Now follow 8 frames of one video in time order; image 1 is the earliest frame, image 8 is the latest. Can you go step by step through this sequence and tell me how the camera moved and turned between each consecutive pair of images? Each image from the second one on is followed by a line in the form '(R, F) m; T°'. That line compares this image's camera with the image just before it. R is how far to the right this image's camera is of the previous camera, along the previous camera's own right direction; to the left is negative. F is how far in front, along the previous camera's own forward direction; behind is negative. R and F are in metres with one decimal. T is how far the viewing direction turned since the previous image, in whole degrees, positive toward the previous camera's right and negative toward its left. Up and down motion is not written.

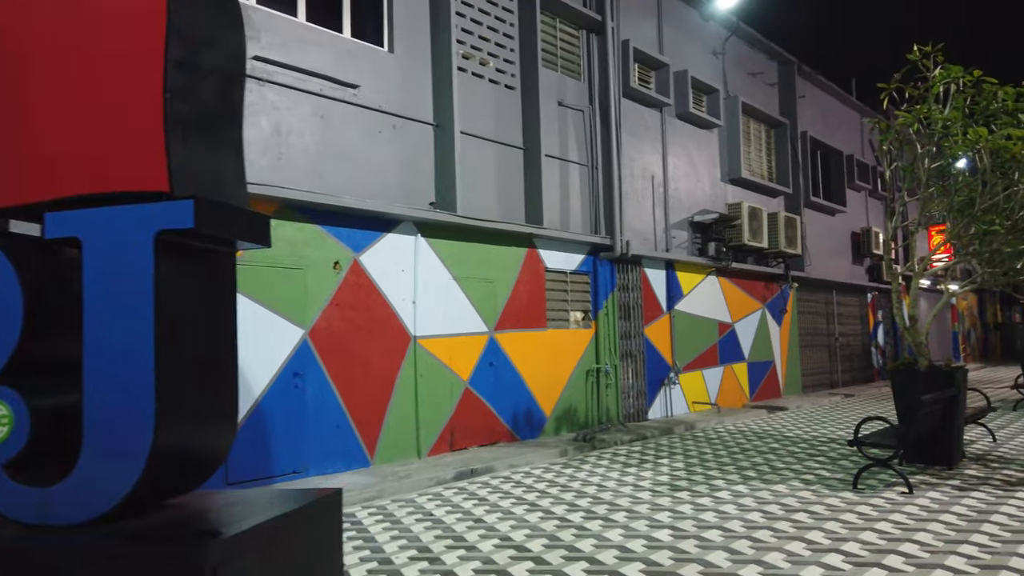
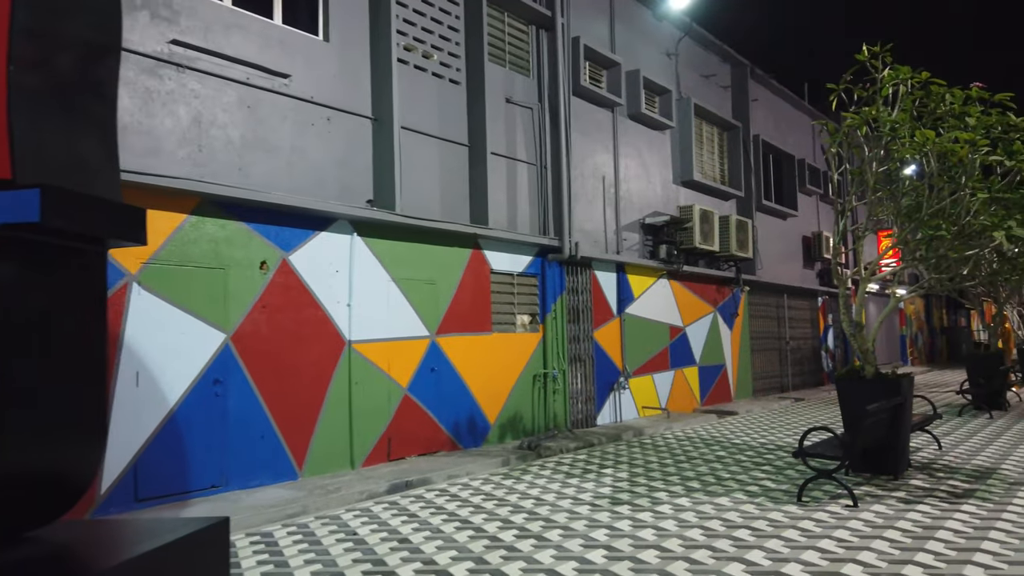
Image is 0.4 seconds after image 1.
(+0.2, +0.4) m; +3°
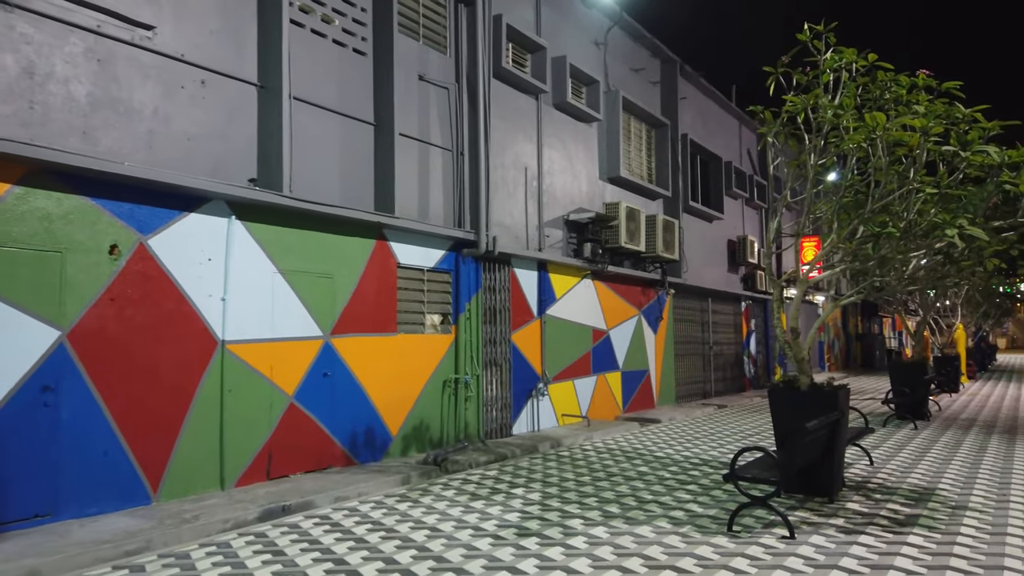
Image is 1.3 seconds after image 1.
(+0.3, +1.0) m; +5°
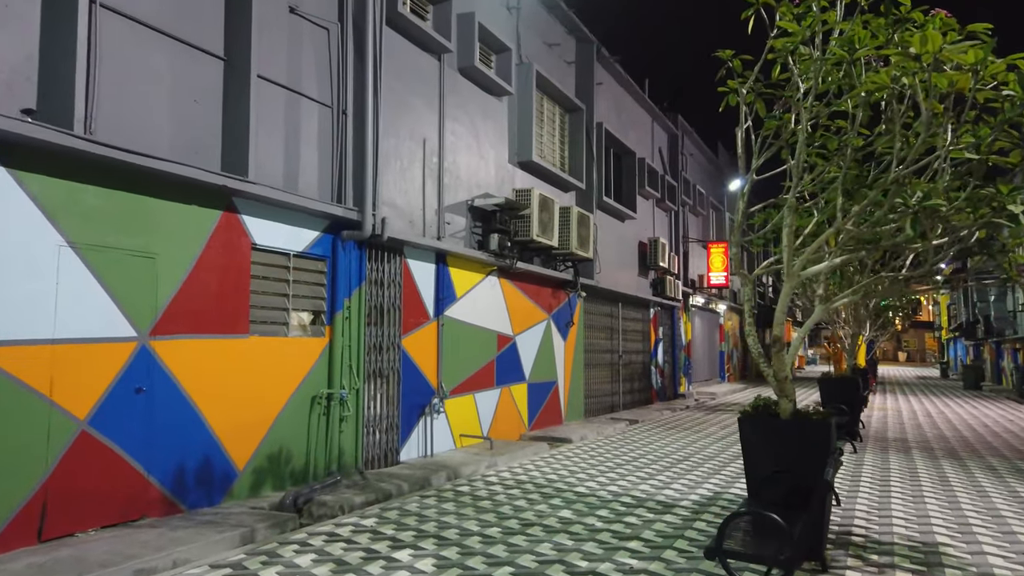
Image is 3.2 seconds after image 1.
(0.0, +2.0) m; +8°
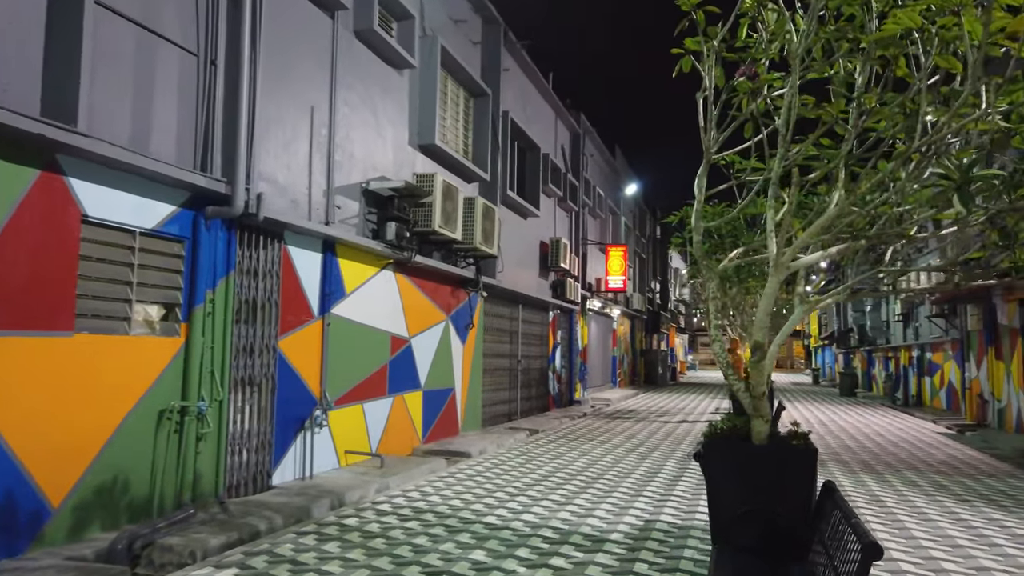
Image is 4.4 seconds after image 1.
(-0.1, +1.2) m; +9°
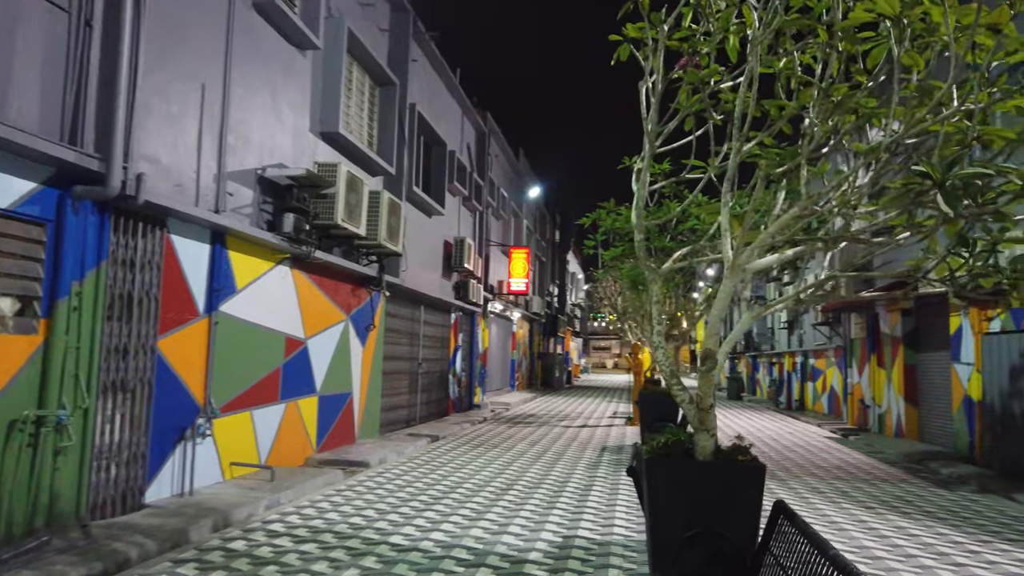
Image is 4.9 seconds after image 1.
(-0.2, +0.5) m; +8°
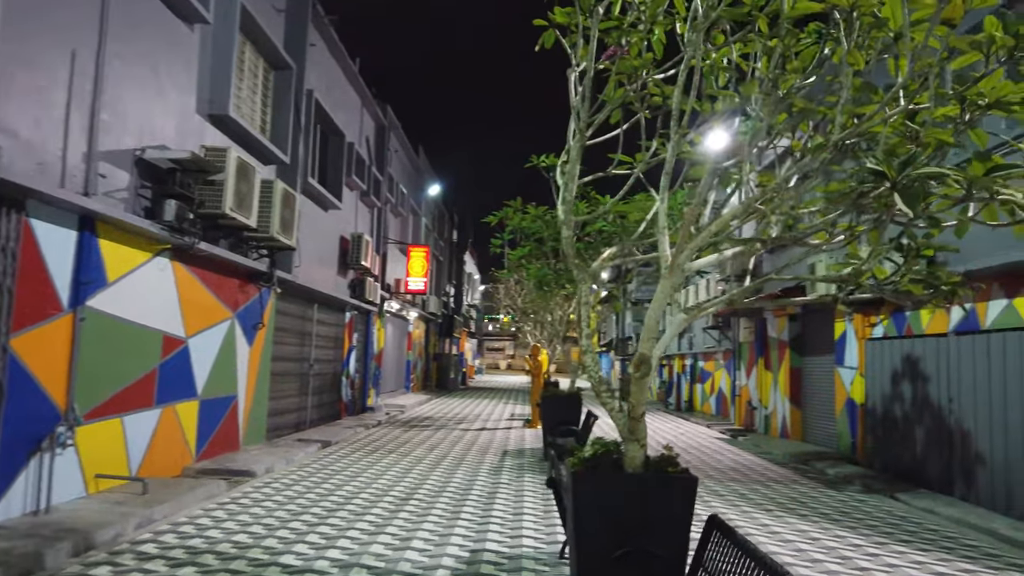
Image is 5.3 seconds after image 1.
(-0.1, +0.4) m; +8°
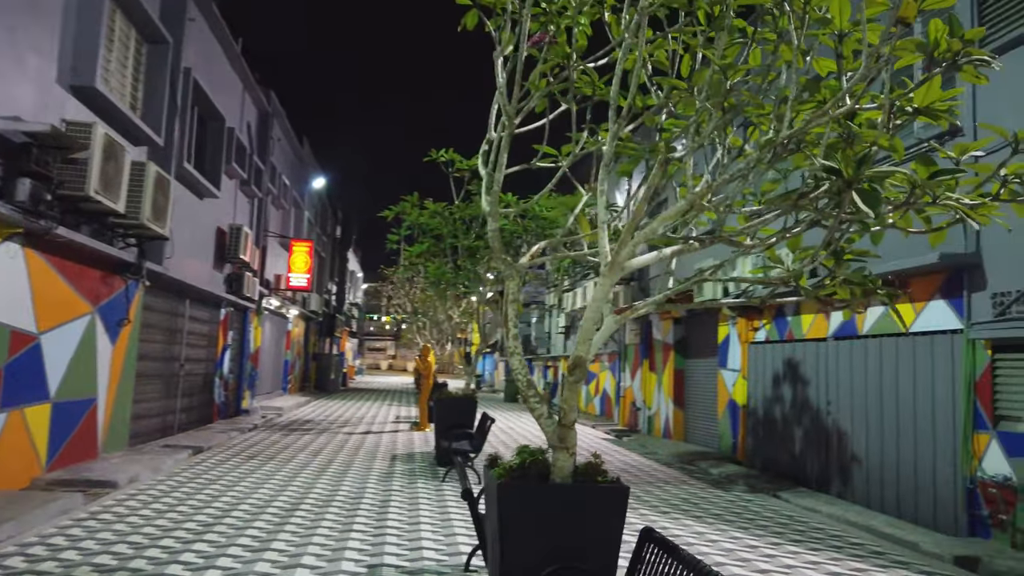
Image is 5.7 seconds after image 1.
(-0.2, +0.3) m; +9°
